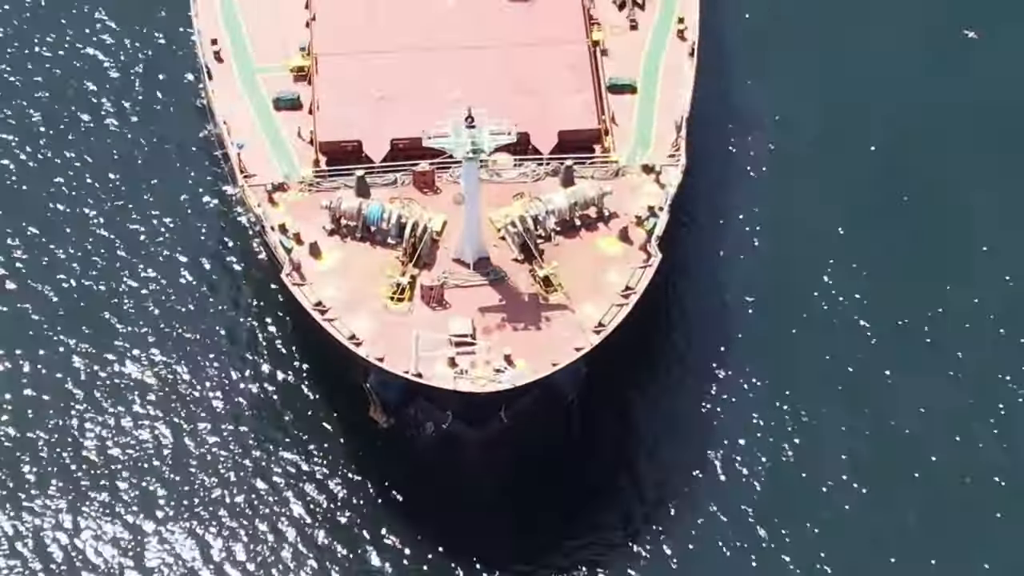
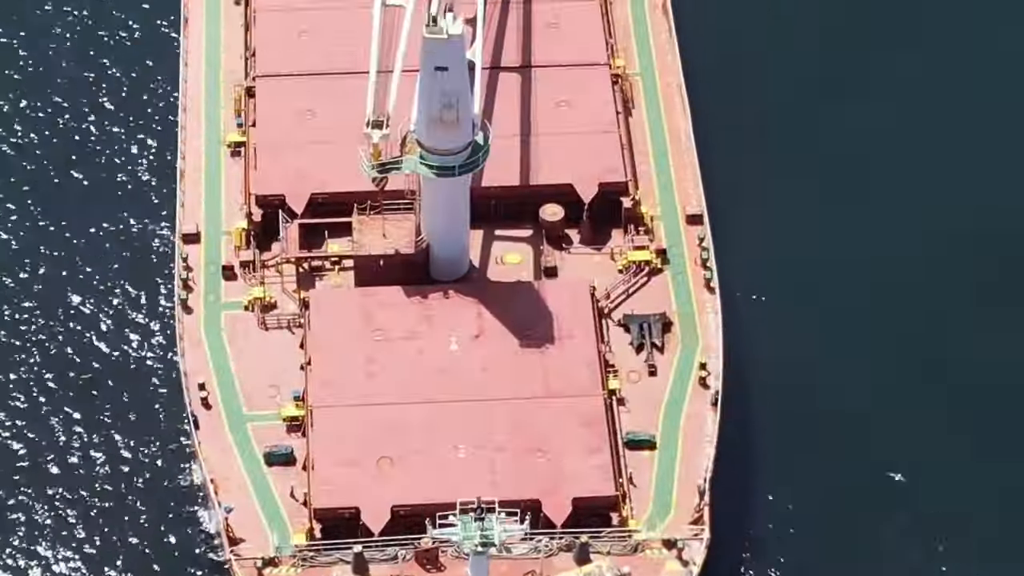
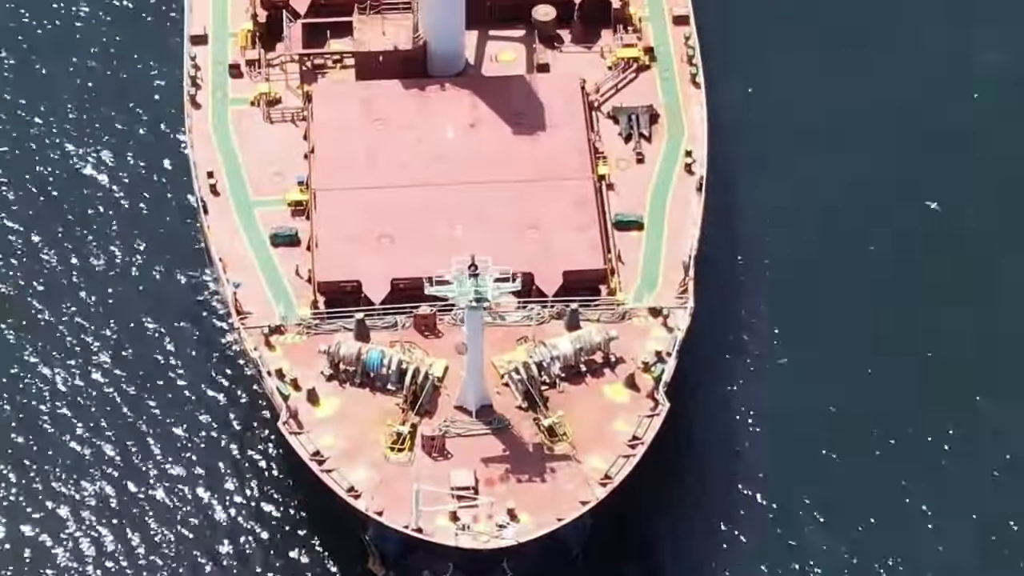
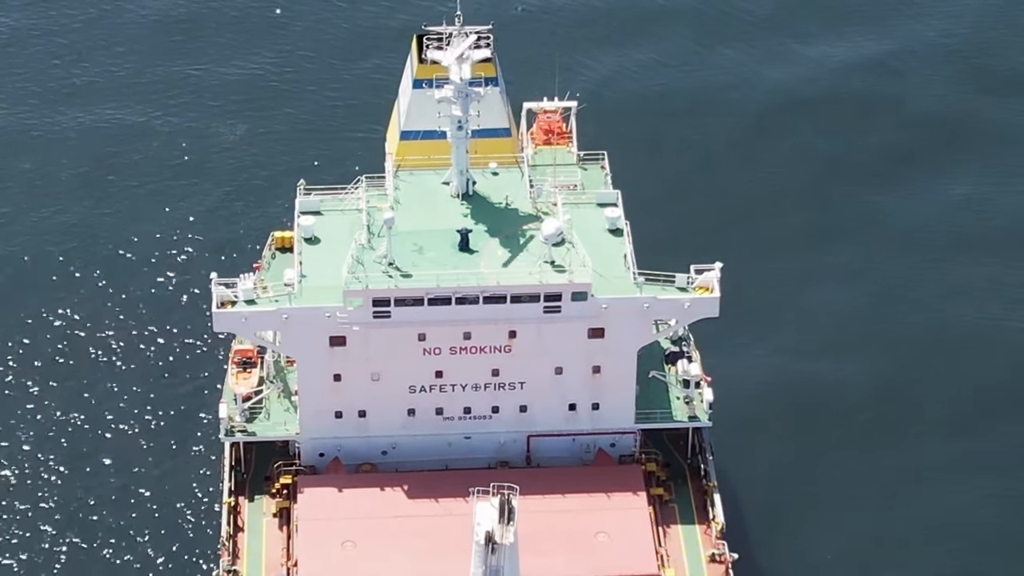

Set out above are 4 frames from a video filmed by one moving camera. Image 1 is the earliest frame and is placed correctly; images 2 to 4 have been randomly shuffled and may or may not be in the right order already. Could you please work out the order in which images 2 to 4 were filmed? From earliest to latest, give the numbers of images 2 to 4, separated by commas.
3, 2, 4
